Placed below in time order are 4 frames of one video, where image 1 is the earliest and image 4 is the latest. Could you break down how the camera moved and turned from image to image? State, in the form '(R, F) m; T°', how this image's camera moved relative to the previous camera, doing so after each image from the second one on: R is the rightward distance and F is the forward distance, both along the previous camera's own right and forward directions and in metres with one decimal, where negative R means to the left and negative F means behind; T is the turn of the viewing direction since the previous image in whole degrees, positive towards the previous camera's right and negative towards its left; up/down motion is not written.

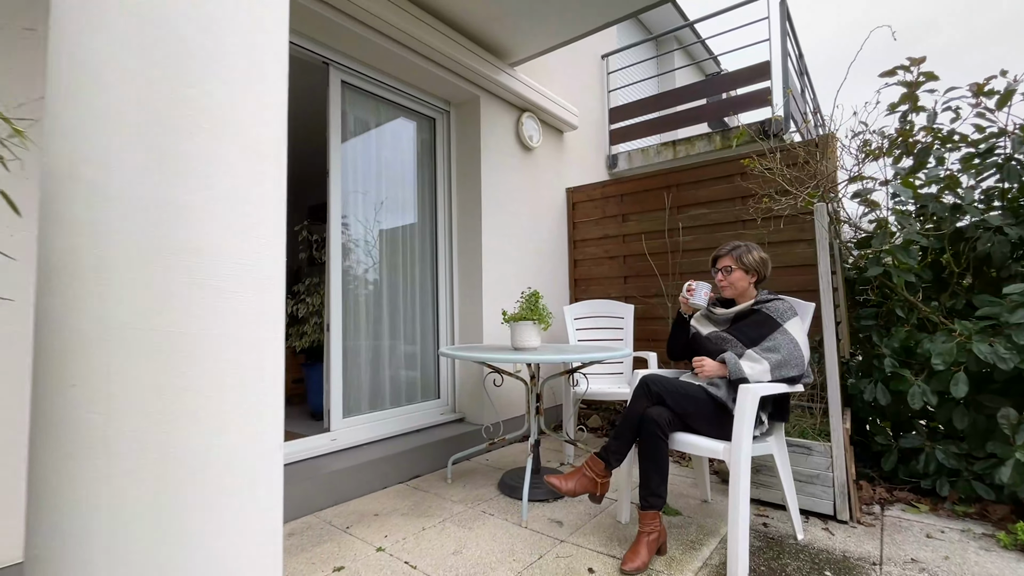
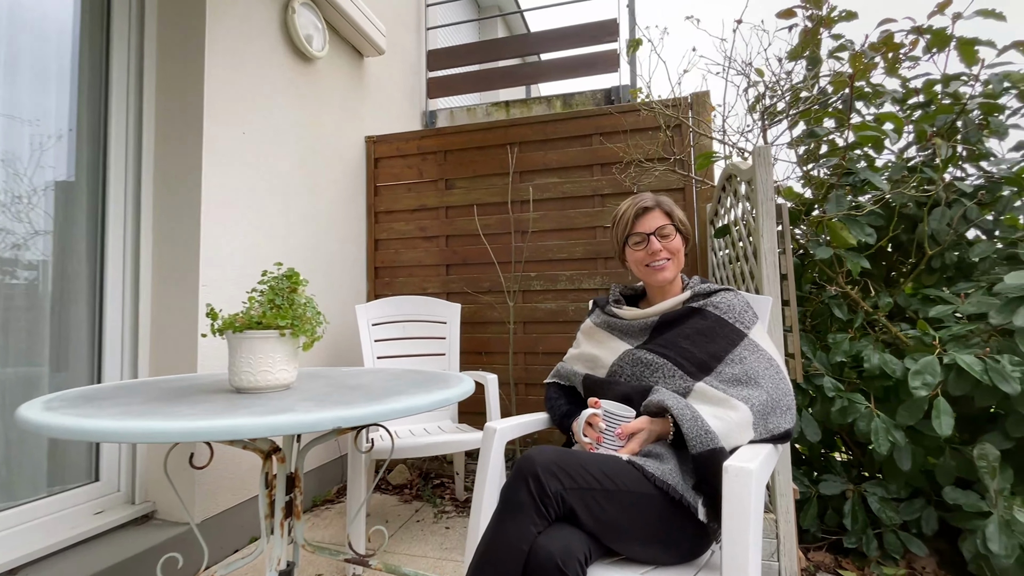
(+0.2, +1.2) m; +23°
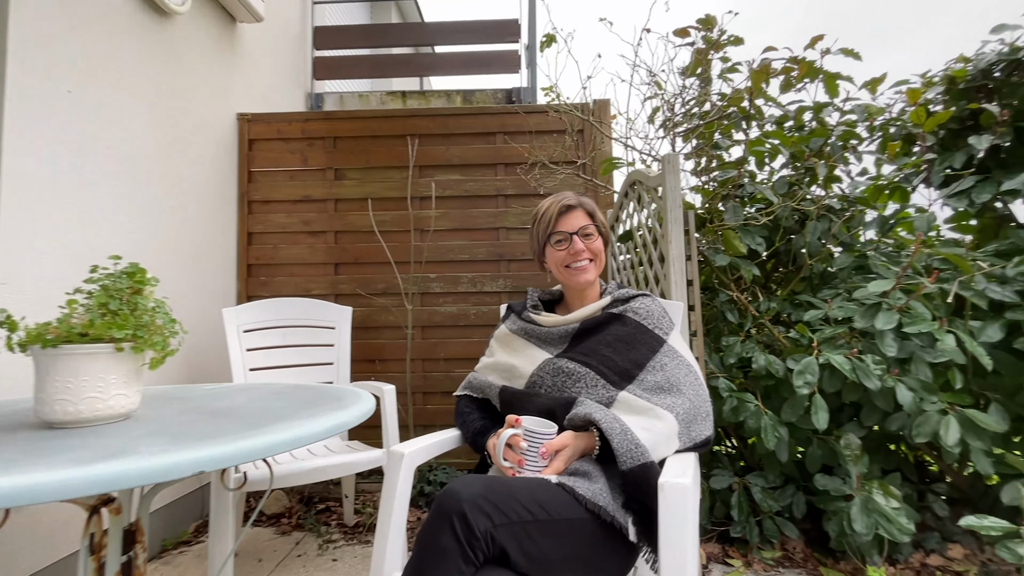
(-0.1, +0.1) m; +13°
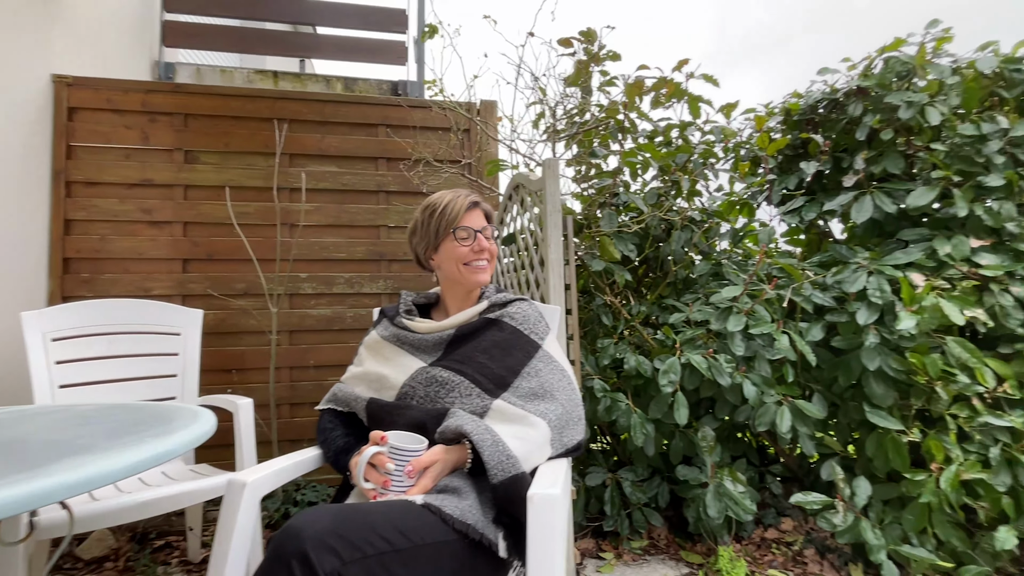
(0.0, +0.1) m; +13°
